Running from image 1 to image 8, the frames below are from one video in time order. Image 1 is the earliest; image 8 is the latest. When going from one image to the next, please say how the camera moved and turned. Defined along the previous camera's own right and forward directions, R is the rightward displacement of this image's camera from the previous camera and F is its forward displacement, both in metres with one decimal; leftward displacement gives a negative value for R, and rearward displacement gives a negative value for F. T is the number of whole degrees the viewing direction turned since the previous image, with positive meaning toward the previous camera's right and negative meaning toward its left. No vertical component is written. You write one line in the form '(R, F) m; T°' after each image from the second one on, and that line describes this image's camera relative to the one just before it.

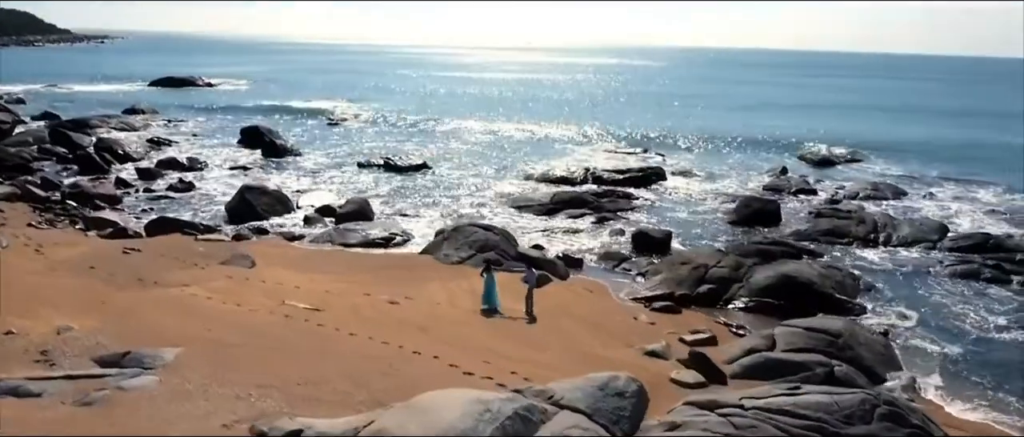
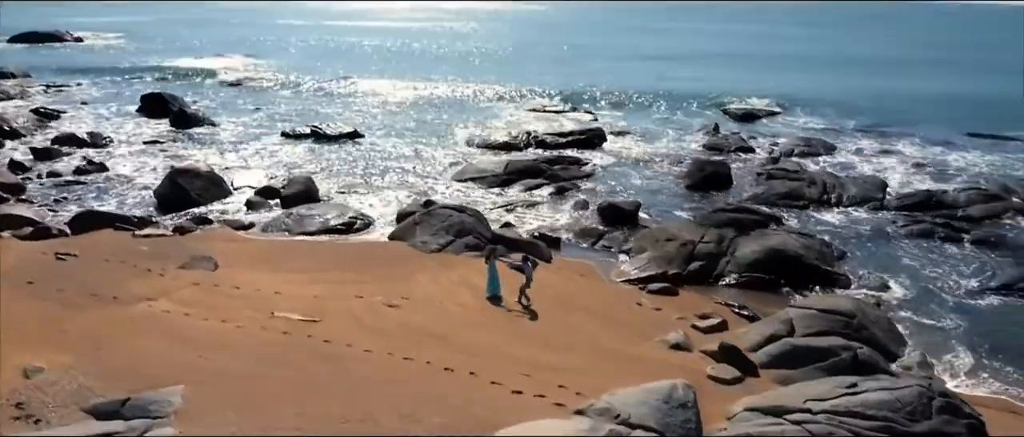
(-2.1, +1.1) m; +8°
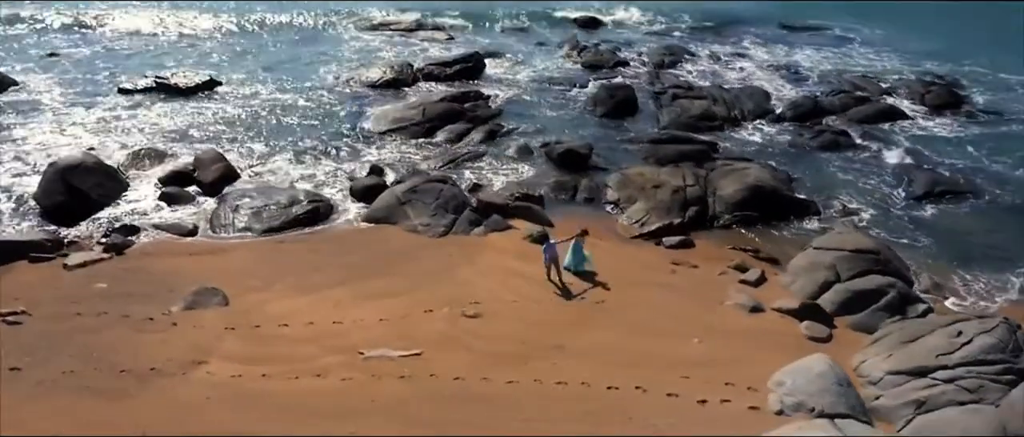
(-5.2, +1.8) m; +18°
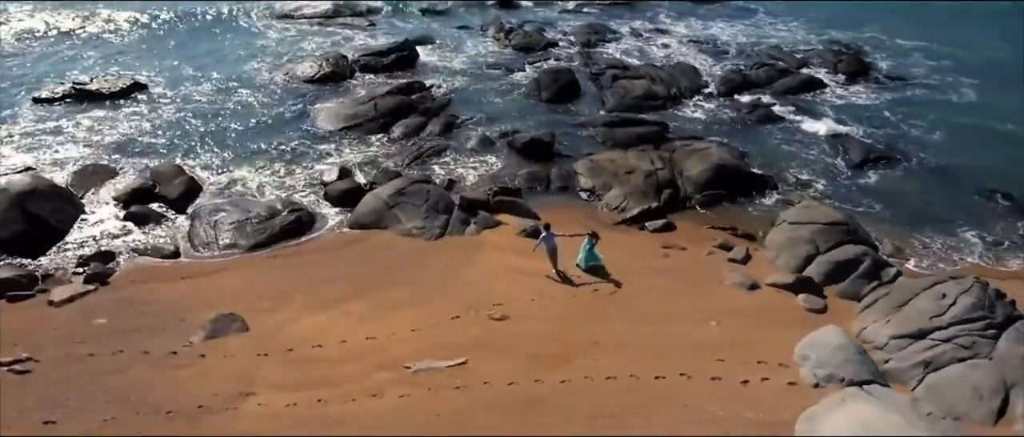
(-2.2, -0.1) m; +8°
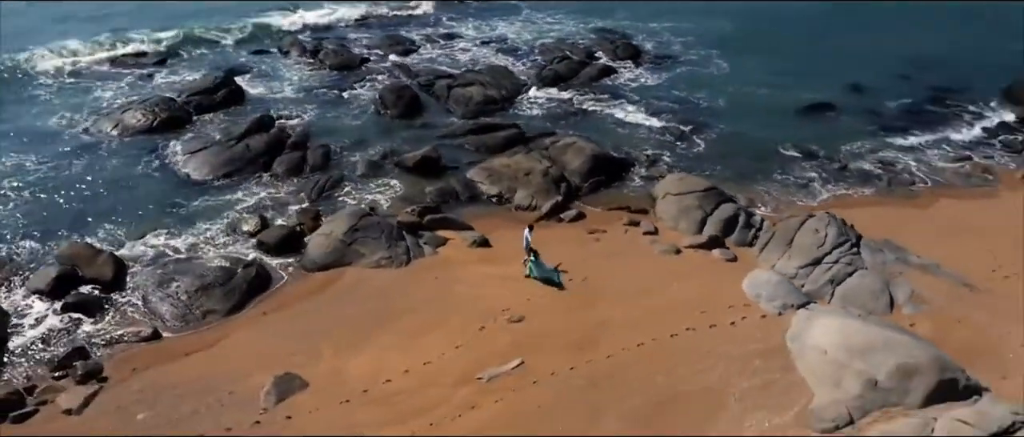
(-5.3, -1.1) m; +20°
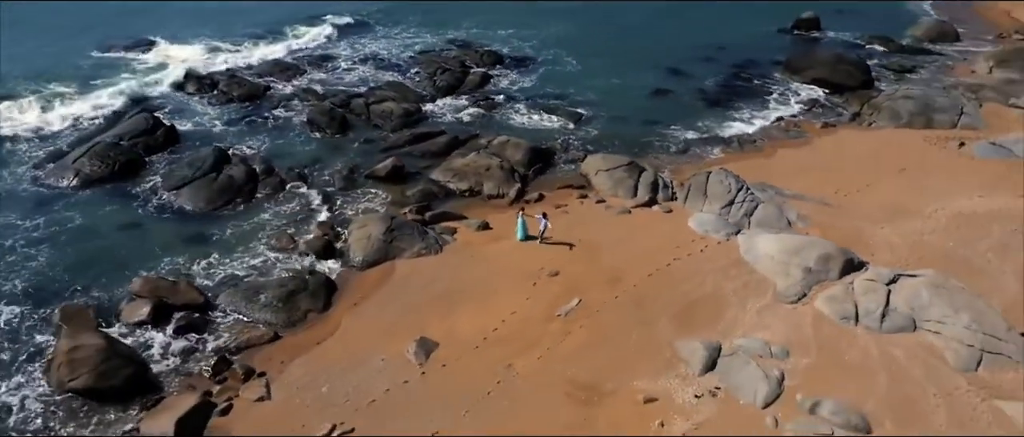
(-6.5, -4.0) m; +16°
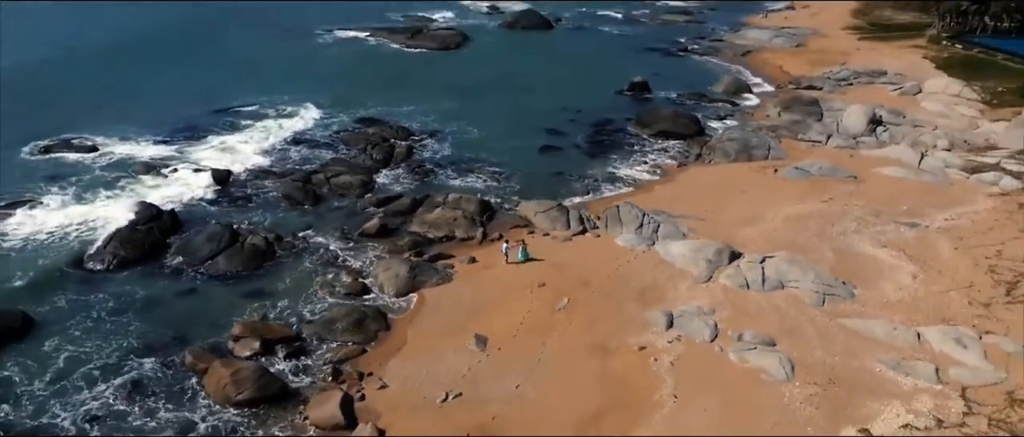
(-6.3, -7.3) m; +13°
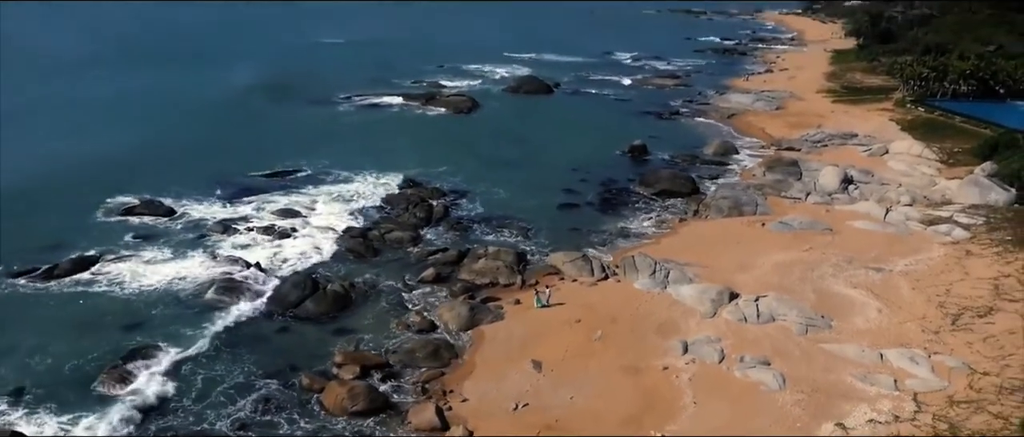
(-2.5, -6.6) m; +1°
